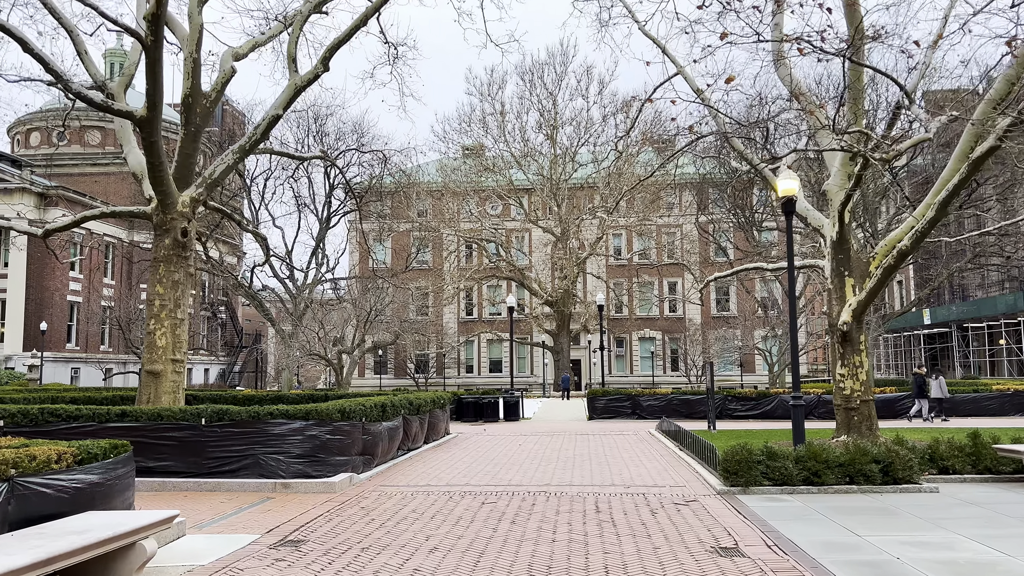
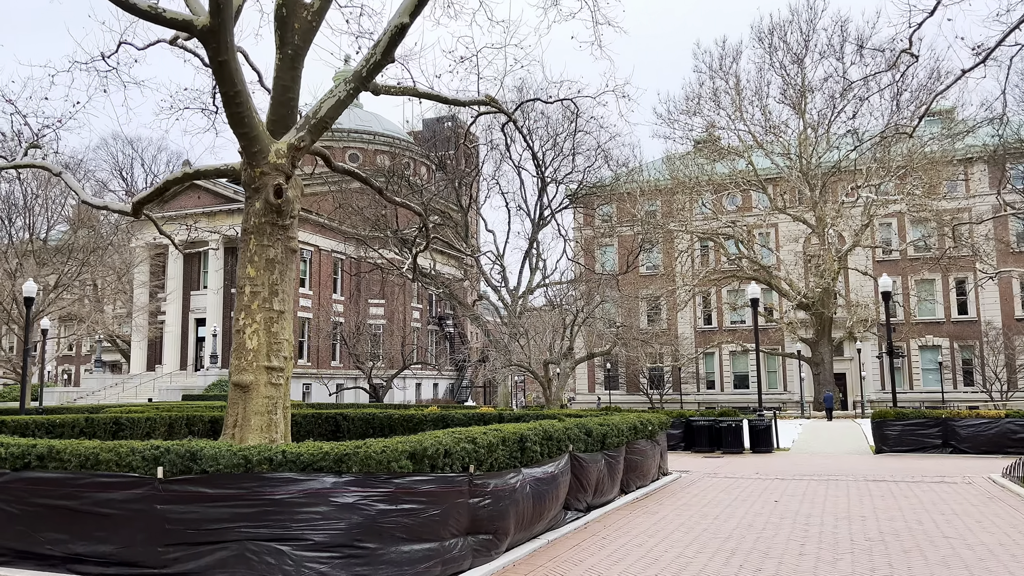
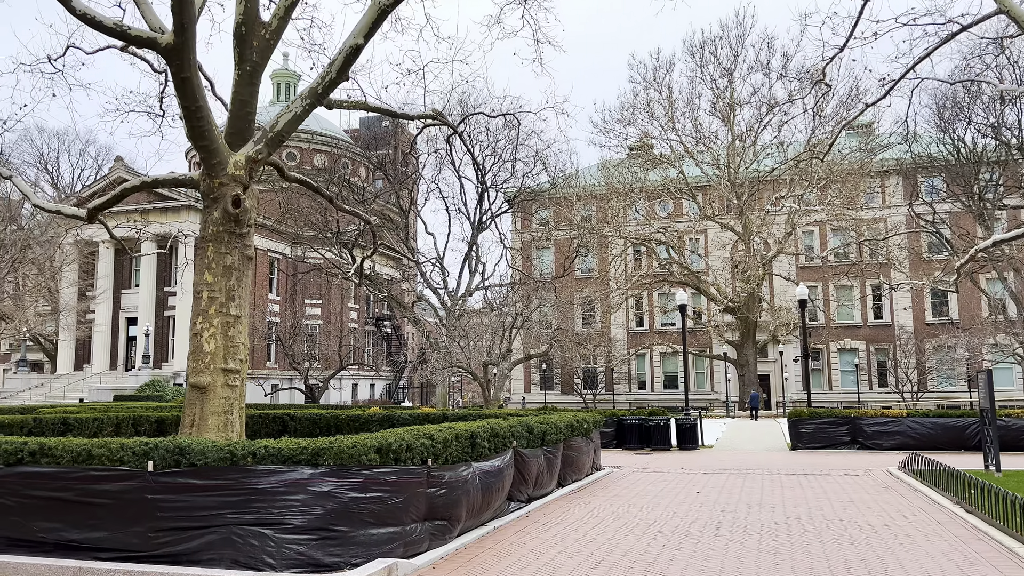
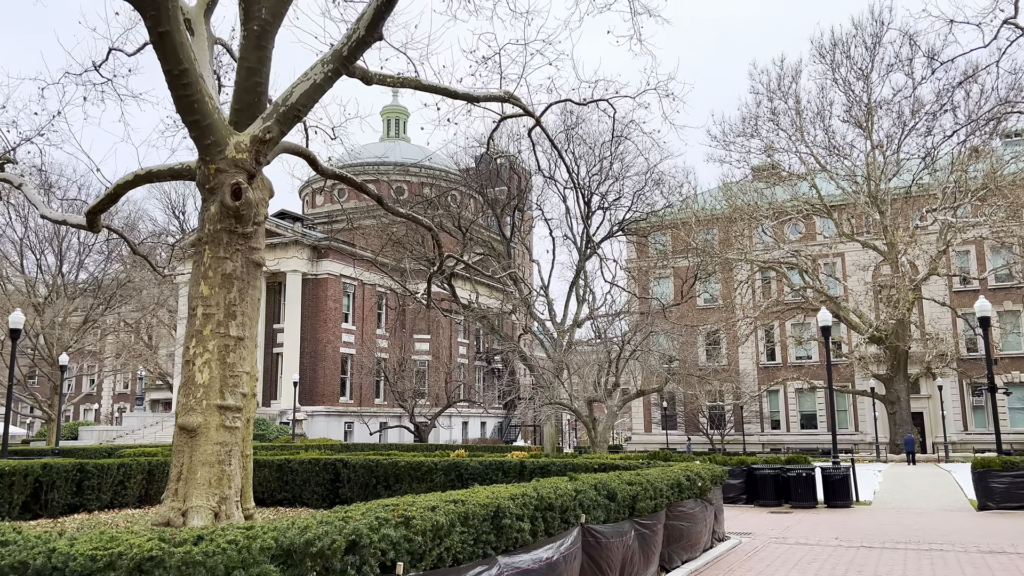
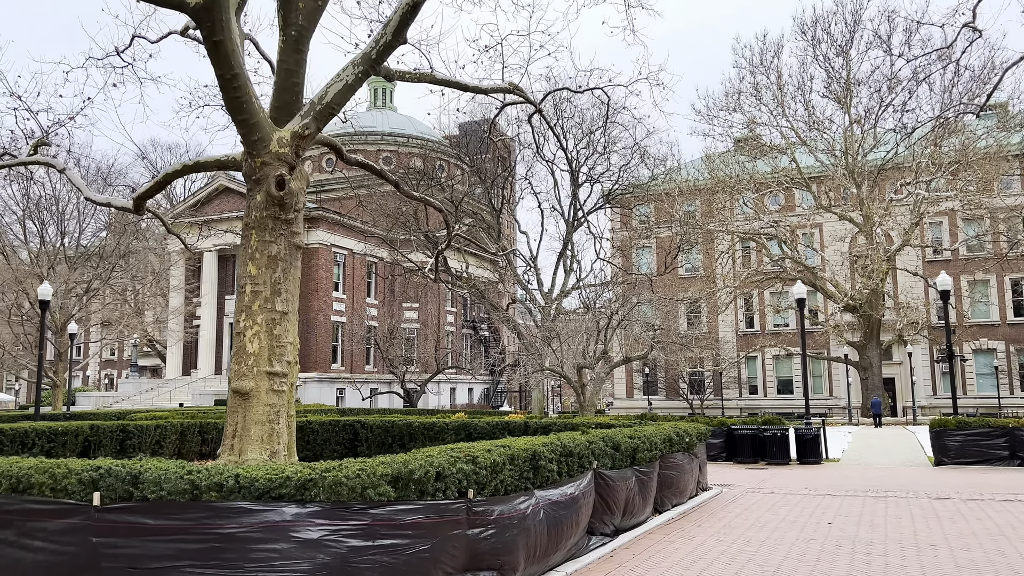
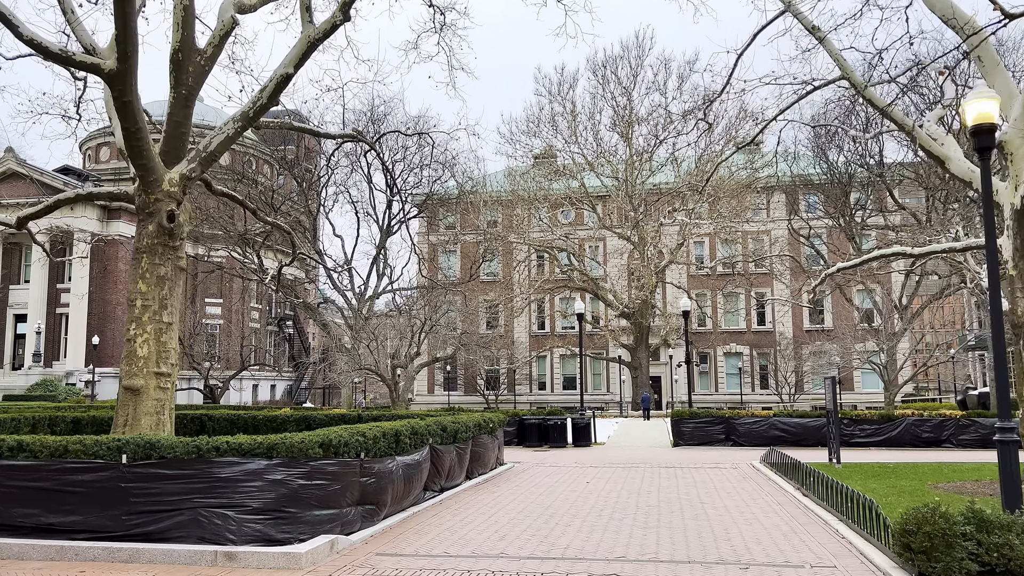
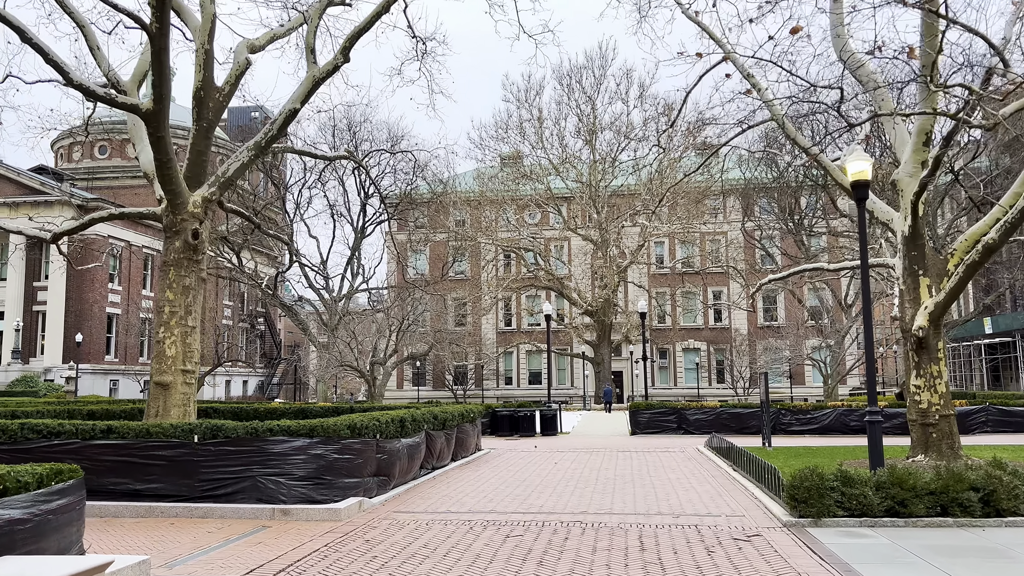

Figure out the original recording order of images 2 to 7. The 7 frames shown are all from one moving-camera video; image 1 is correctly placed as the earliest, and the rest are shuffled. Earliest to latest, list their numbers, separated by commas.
7, 6, 3, 2, 5, 4
